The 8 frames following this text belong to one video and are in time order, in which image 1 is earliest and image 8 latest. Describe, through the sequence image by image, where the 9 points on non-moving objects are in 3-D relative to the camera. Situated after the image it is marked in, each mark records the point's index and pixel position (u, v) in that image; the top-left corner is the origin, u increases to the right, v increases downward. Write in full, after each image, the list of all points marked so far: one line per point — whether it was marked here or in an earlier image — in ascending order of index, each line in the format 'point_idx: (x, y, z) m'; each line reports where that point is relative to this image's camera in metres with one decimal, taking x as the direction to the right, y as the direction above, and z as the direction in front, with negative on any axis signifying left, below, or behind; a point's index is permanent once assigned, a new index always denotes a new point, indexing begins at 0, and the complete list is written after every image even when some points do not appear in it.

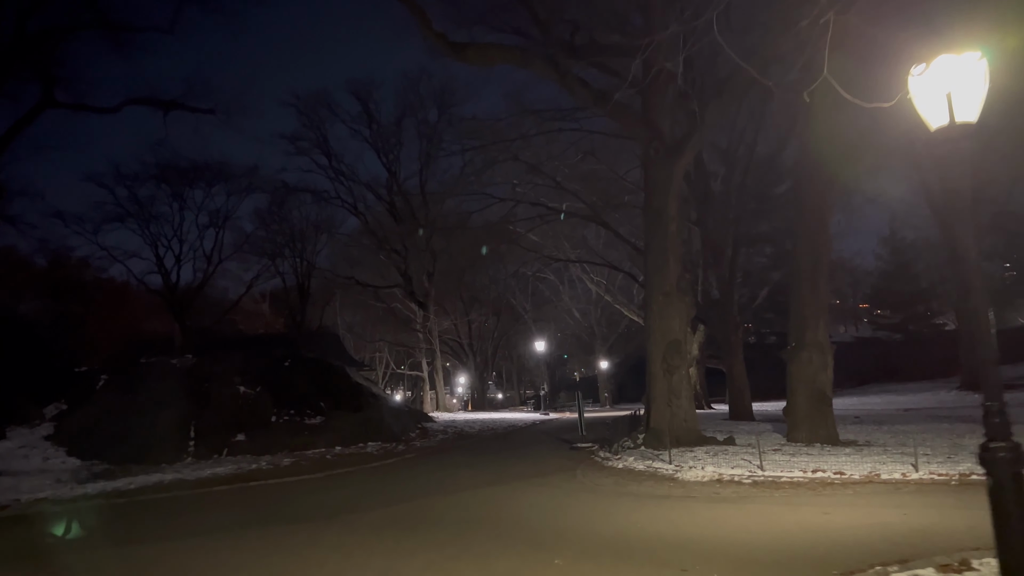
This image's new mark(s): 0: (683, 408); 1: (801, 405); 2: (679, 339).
0: (+3.6, -2.5, +16.3) m
1: (+6.4, -2.6, +17.2) m
2: (+3.5, -1.1, +16.3) m
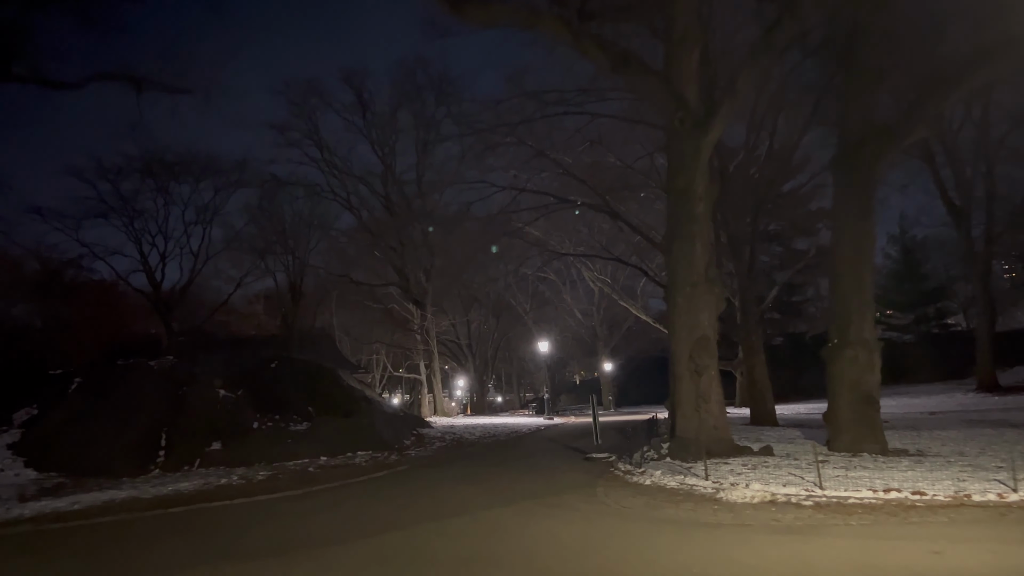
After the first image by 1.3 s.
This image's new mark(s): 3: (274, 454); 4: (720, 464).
0: (+3.7, -2.3, +14.3) m
1: (+6.6, -2.4, +15.3) m
2: (+3.6, -0.9, +14.4) m
3: (-5.2, -3.6, +16.9) m
4: (+3.5, -2.9, +13.0) m
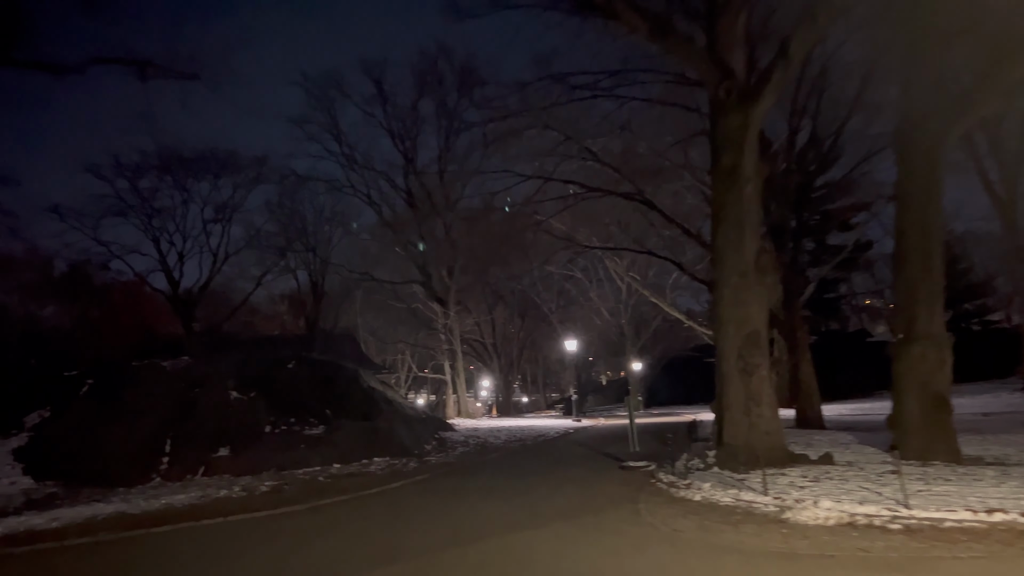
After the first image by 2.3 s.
0: (+4.2, -2.1, +12.8) m
1: (+7.1, -2.2, +13.7) m
2: (+4.1, -0.7, +12.9) m
3: (-4.6, -3.5, +15.6) m
4: (+3.9, -2.8, +11.5) m
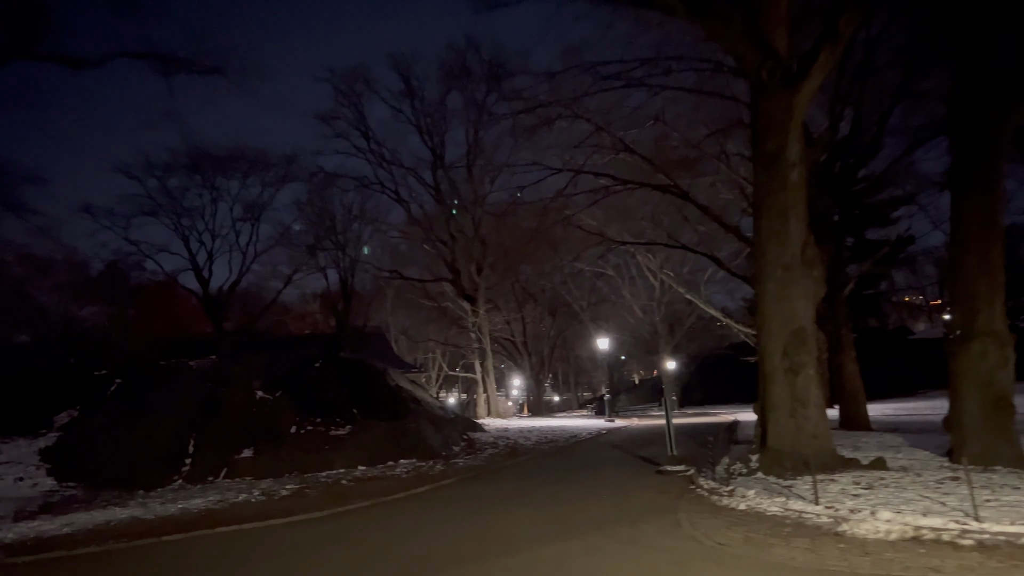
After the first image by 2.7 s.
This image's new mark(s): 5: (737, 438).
0: (+4.7, -2.0, +12.0) m
1: (+7.6, -2.1, +12.8) m
2: (+4.6, -0.6, +12.1) m
3: (-4.0, -3.4, +15.2) m
4: (+4.3, -2.7, +10.7) m
5: (+4.8, -3.2, +16.6) m
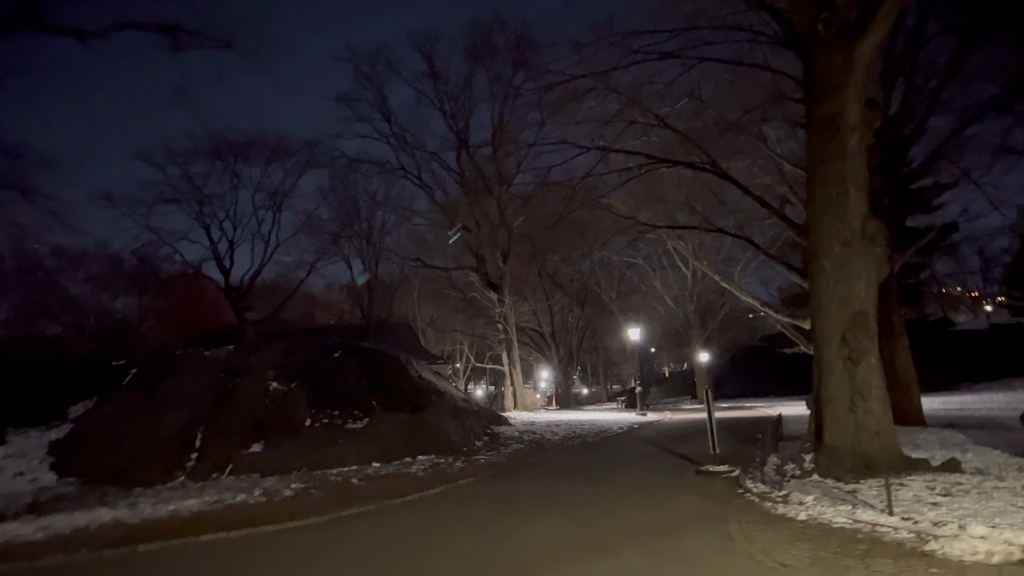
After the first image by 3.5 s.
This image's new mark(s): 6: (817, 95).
0: (+5.0, -1.8, +10.7) m
1: (+7.9, -1.8, +11.3) m
2: (+4.9, -0.3, +10.8) m
3: (-3.6, -3.1, +14.2) m
4: (+4.6, -2.4, +9.4) m
5: (+5.3, -2.9, +15.2) m
6: (+4.4, +2.8, +11.3) m
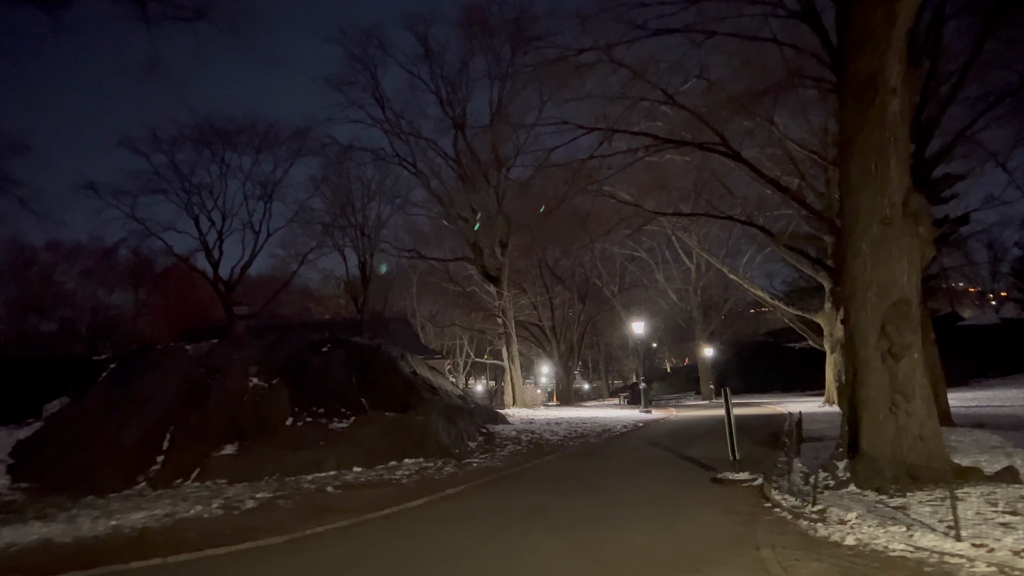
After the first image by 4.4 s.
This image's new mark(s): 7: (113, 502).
0: (+4.9, -1.6, +9.4) m
1: (+7.9, -1.6, +10.0) m
2: (+4.8, -0.1, +9.4) m
3: (-3.7, -2.9, +12.9) m
4: (+4.5, -2.2, +8.1) m
5: (+5.2, -2.7, +13.9) m
6: (+4.3, +3.0, +9.9) m
7: (-5.4, -2.9, +10.7) m
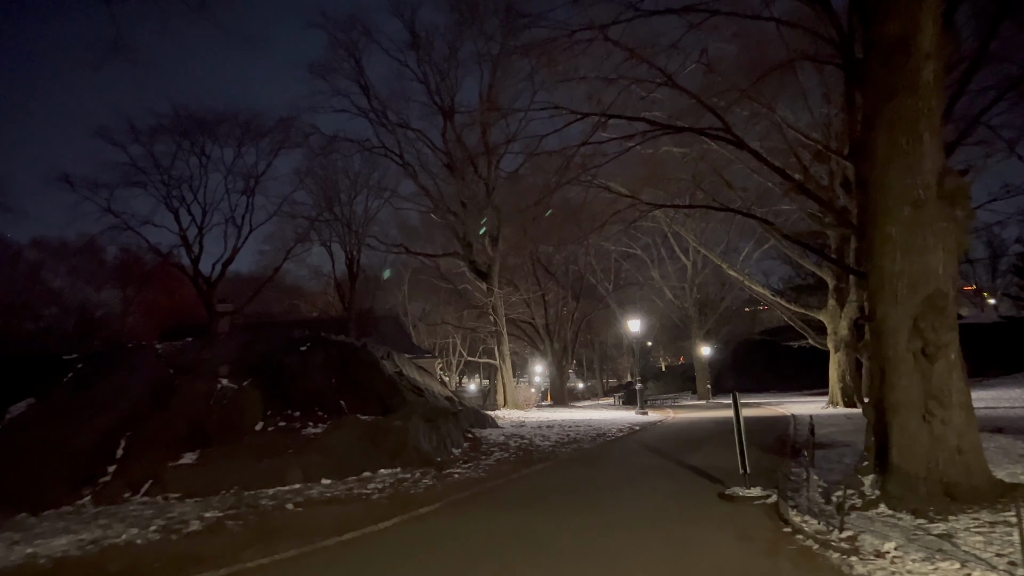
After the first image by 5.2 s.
0: (+4.7, -1.5, +8.2) m
1: (+7.6, -1.5, +8.9) m
2: (+4.6, -0.1, +8.3) m
3: (-3.9, -2.8, +11.7) m
4: (+4.4, -2.1, +6.9) m
5: (+5.0, -2.6, +12.8) m
6: (+4.1, +3.1, +8.8) m
7: (-5.7, -2.8, +9.5) m
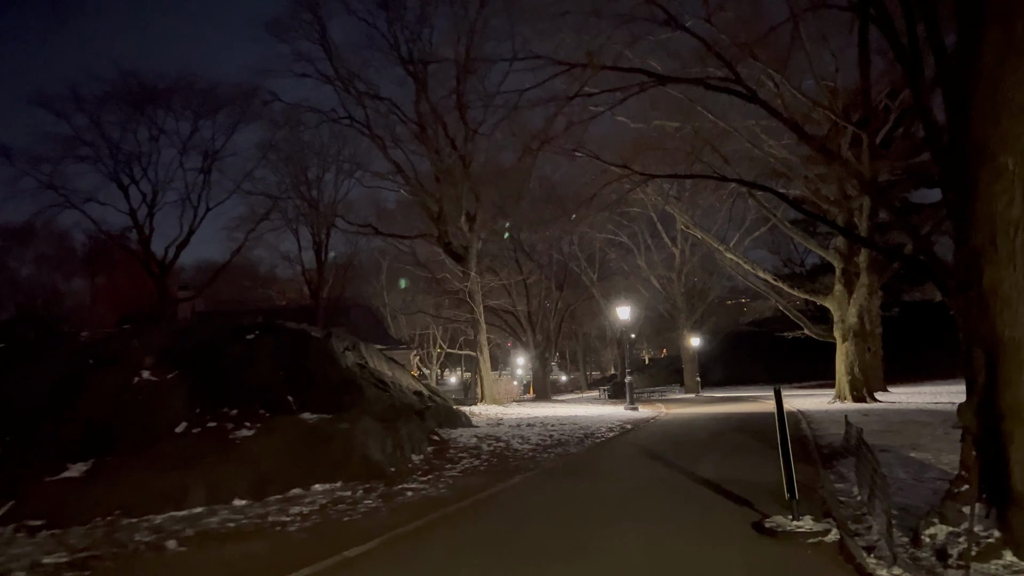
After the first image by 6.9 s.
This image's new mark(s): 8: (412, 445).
0: (+4.4, -1.1, +5.8) m
1: (+7.3, -1.1, +6.5) m
2: (+4.3, +0.3, +5.8) m
3: (-4.3, -2.4, +9.1) m
4: (+4.1, -1.8, +4.5) m
5: (+4.6, -2.2, +10.4) m
6: (+3.8, +3.5, +6.3) m
7: (-6.0, -2.4, +6.8) m
8: (-1.7, -2.6, +12.8) m
